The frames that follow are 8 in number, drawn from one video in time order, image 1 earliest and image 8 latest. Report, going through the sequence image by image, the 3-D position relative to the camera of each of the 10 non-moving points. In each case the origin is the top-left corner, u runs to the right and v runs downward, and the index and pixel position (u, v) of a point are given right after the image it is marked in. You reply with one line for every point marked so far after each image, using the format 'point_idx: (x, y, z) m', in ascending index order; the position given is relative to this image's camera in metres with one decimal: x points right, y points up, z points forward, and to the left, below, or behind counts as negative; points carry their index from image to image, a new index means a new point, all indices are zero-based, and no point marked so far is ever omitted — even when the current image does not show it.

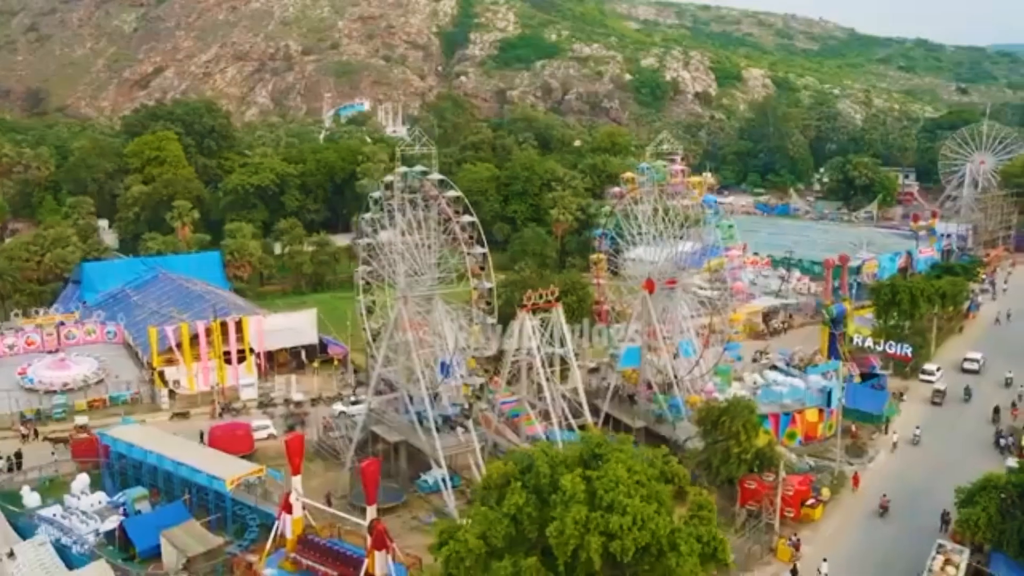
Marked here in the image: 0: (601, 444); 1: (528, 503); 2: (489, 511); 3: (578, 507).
0: (+1.8, -3.2, +19.2) m
1: (+0.3, -4.2, +17.9) m
2: (-0.4, -4.4, +18.2) m
3: (+1.2, -4.1, +17.0) m
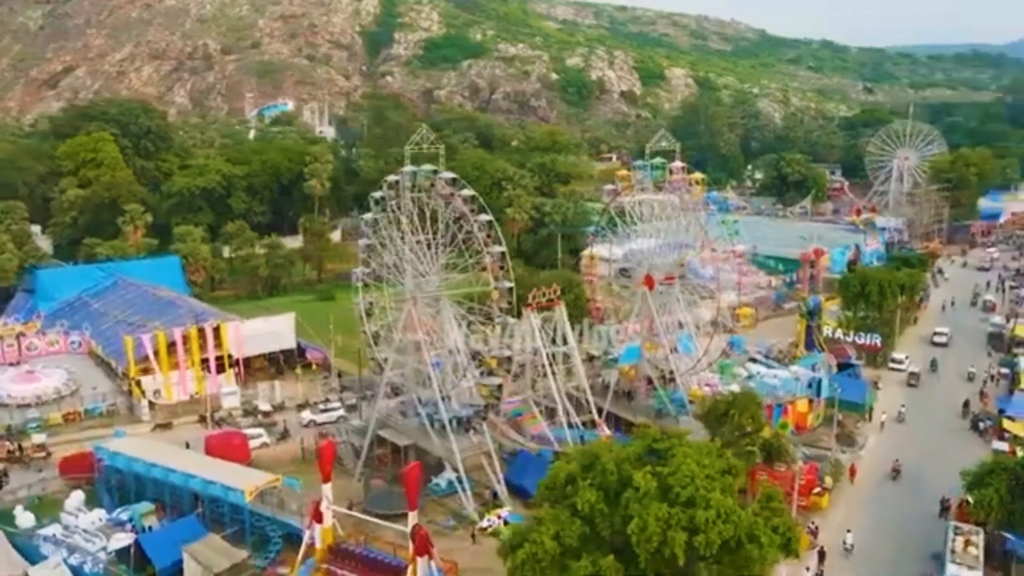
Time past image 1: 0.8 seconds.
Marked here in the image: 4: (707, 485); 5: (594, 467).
0: (+3.1, -3.2, +19.3) m
1: (+1.7, -4.1, +17.8) m
2: (+0.9, -4.4, +18.1) m
3: (+2.7, -4.0, +17.1) m
4: (+3.8, -3.8, +17.3) m
5: (+1.7, -3.6, +18.5) m
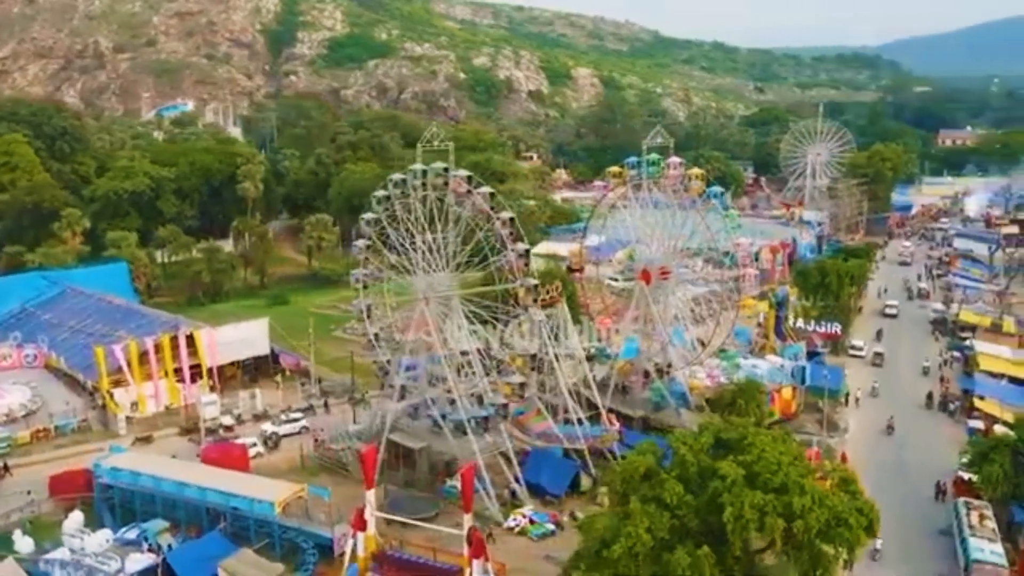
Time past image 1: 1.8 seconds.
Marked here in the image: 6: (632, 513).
0: (+4.6, -3.0, +19.6) m
1: (+3.4, -4.0, +18.0) m
2: (+2.6, -4.2, +18.1) m
3: (+4.5, -3.9, +17.3) m
4: (+5.6, -3.6, +17.7) m
5: (+3.3, -3.5, +18.6) m
6: (+2.3, -4.4, +17.8) m
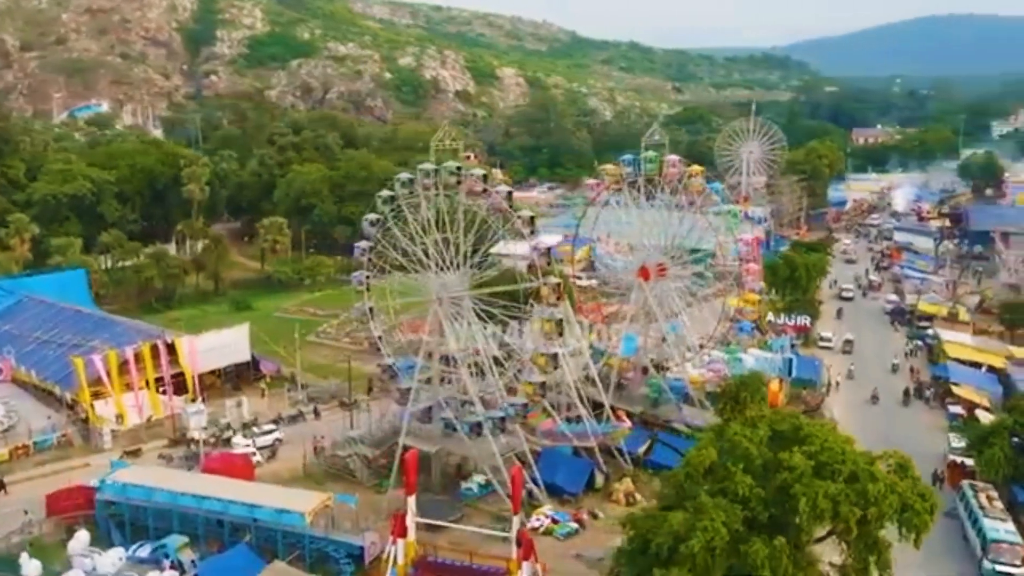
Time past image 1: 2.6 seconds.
0: (+5.9, -2.9, +19.9) m
1: (+4.8, -3.9, +18.2) m
2: (+4.0, -4.2, +18.3) m
3: (+6.0, -3.7, +17.6) m
4: (+7.0, -3.5, +18.1) m
5: (+4.6, -3.4, +18.8) m
6: (+3.8, -4.3, +17.9) m
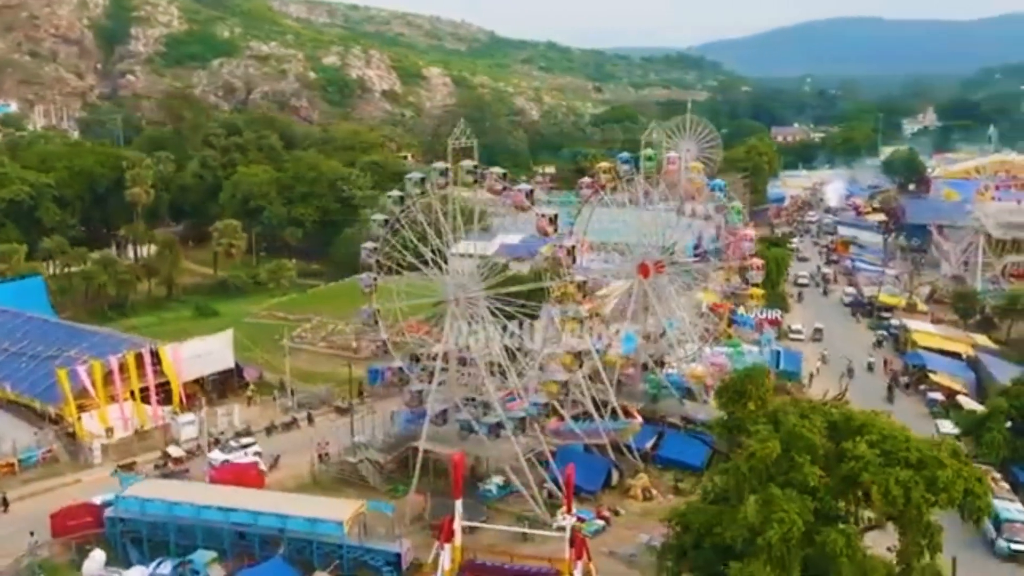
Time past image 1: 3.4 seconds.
0: (+7.1, -2.7, +20.3) m
1: (+6.3, -3.8, +18.5) m
2: (+5.5, -4.1, +18.5) m
3: (+7.4, -3.6, +18.1) m
4: (+8.4, -3.3, +18.6) m
5: (+6.0, -3.3, +19.2) m
6: (+5.3, -4.2, +18.2) m
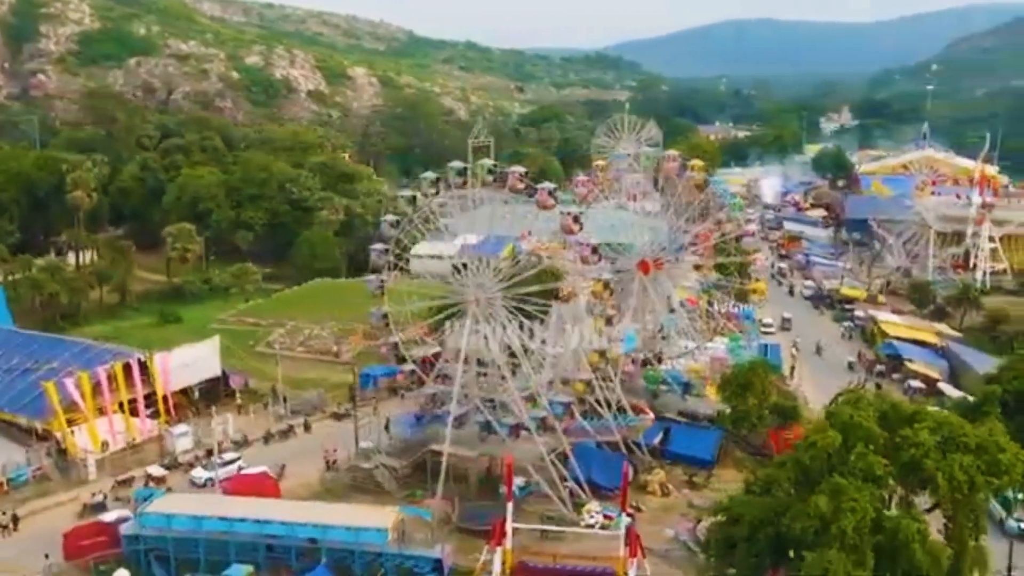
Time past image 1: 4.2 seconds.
0: (+8.4, -2.6, +20.9) m
1: (+7.7, -3.6, +19.0) m
2: (+6.9, -3.9, +18.9) m
3: (+8.9, -3.4, +18.6) m
4: (+9.8, -3.1, +19.3) m
5: (+7.4, -3.1, +19.6) m
6: (+6.8, -4.1, +18.5) m
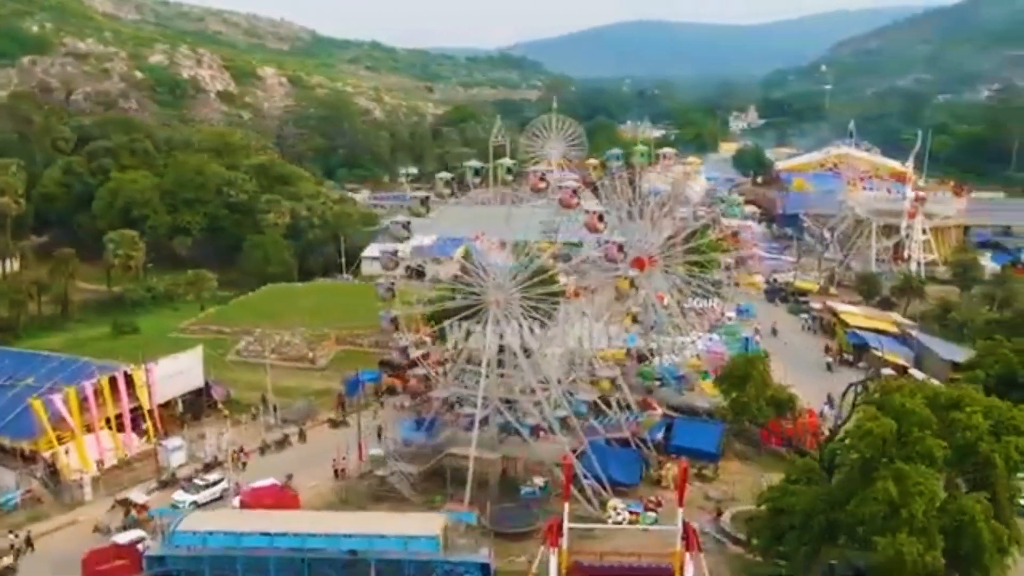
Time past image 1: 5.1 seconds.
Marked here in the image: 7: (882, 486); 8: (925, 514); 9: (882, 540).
0: (+9.7, -2.4, +21.7) m
1: (+9.2, -3.4, +19.7) m
2: (+8.5, -3.8, +19.6) m
3: (+10.5, -3.2, +19.5) m
4: (+11.3, -2.9, +20.2) m
5: (+8.9, -2.9, +20.3) m
6: (+8.3, -3.9, +19.2) m
7: (+7.7, -4.2, +19.2) m
8: (+8.5, -4.7, +18.7) m
9: (+7.6, -5.2, +18.8) m
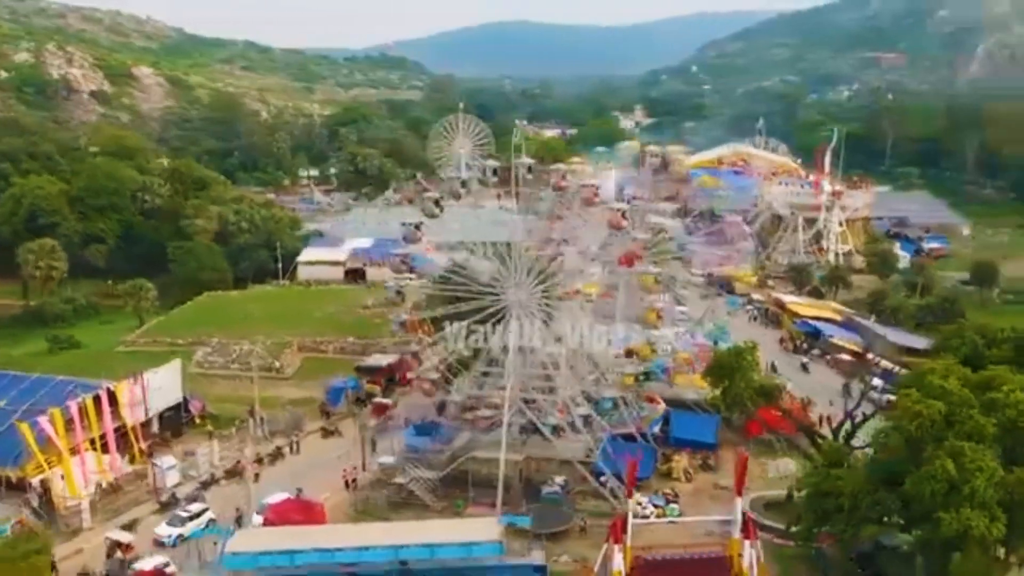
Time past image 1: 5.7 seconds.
0: (+11.0, -2.1, +22.9) m
1: (+10.8, -3.2, +20.9) m
2: (+10.1, -3.5, +20.7) m
3: (+12.1, -2.9, +20.9) m
4: (+12.8, -2.5, +21.7) m
5: (+10.4, -2.7, +21.5) m
6: (+10.1, -3.6, +20.3) m
7: (+9.5, -3.9, +20.2) m
8: (+10.3, -4.4, +19.8) m
9: (+9.4, -5.0, +19.8) m
